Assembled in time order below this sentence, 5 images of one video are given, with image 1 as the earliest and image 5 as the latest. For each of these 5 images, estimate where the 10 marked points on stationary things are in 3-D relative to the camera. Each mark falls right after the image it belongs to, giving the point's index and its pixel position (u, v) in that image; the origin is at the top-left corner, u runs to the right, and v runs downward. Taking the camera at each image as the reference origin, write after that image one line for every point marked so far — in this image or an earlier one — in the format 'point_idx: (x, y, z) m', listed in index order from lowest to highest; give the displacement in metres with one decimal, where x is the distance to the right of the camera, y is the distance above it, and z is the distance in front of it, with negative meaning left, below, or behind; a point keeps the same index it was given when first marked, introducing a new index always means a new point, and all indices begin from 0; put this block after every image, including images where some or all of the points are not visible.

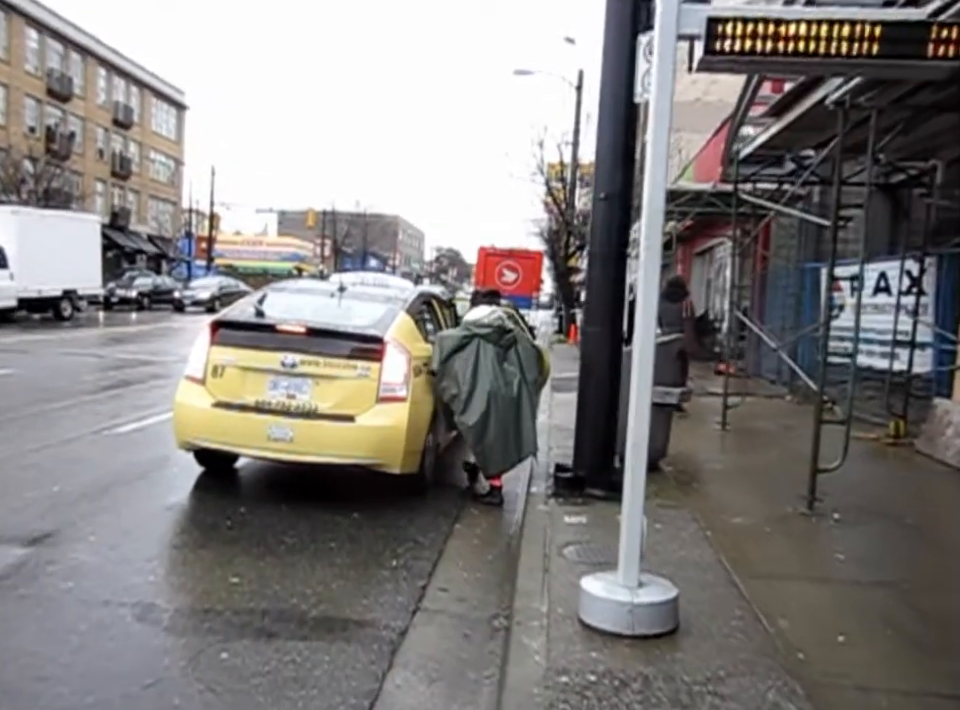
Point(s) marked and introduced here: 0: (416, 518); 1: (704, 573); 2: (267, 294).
0: (-0.5, -1.2, +6.6) m
1: (+1.3, -1.3, +5.1) m
2: (-1.8, +0.5, +7.7) m
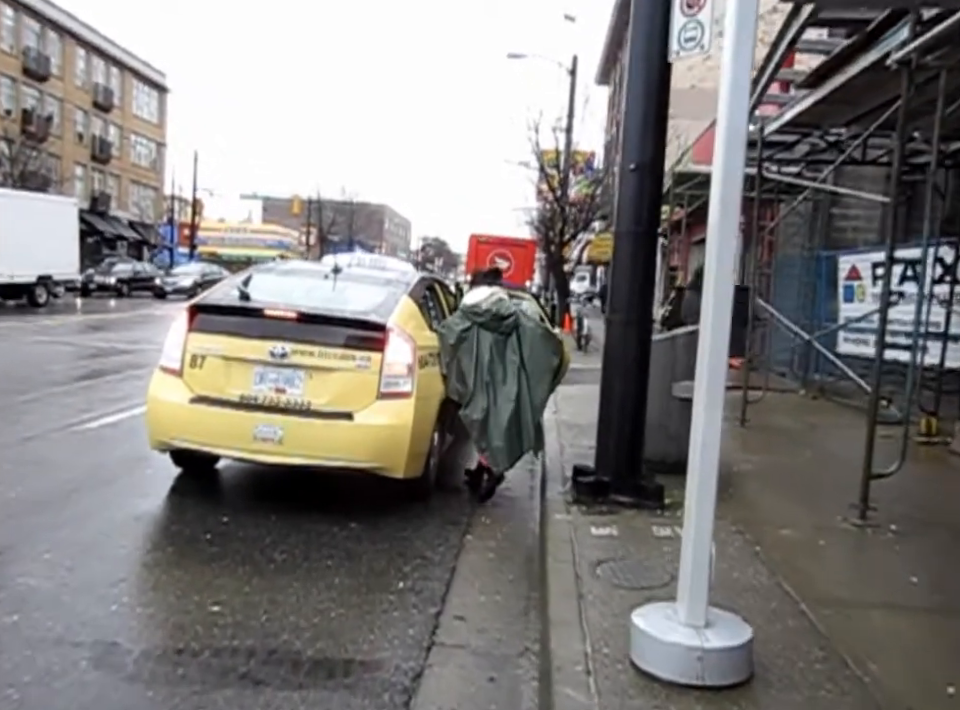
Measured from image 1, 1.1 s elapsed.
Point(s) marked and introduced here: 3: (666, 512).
0: (-0.4, -1.1, +5.8) m
1: (+1.4, -1.2, +4.4) m
2: (-1.7, +0.6, +6.8) m
3: (+1.3, -1.1, +6.2) m
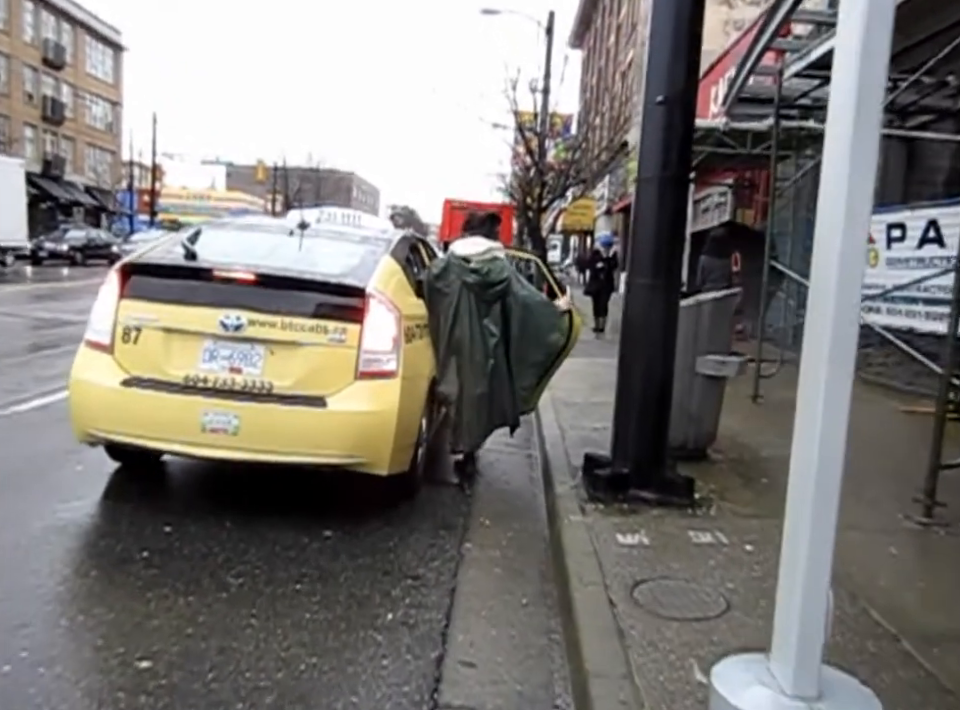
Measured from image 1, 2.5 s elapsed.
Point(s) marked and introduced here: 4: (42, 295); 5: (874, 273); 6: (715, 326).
0: (-0.4, -1.0, +4.8) m
1: (+1.5, -1.1, +3.4) m
2: (-1.8, +0.8, +5.7) m
3: (+1.3, -0.9, +5.2) m
4: (-9.5, +1.3, +19.6) m
5: (+5.0, +1.0, +11.4) m
6: (+1.6, +0.2, +6.2) m
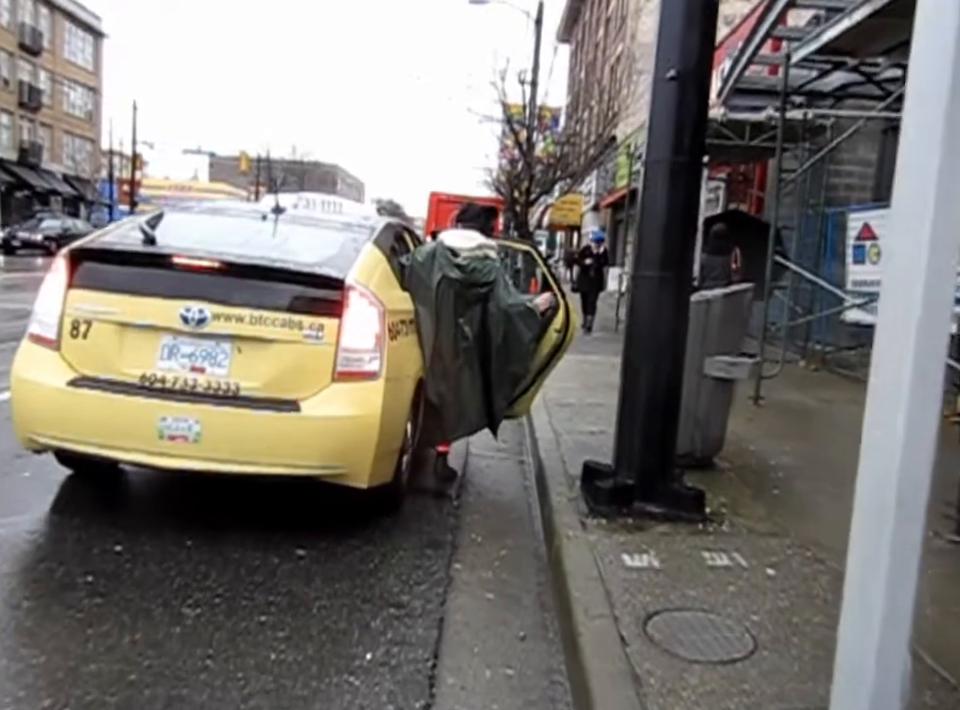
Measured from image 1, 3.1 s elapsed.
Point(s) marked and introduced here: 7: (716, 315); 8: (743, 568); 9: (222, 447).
0: (-0.4, -1.0, +4.3) m
1: (+1.4, -1.1, +3.0) m
2: (-1.8, +0.8, +5.2) m
3: (+1.2, -0.9, +4.8) m
4: (-9.8, +1.5, +18.9) m
5: (+4.8, +1.0, +11.0) m
6: (+1.6, +0.2, +5.7) m
7: (+1.5, +0.3, +5.7) m
8: (+1.2, -1.0, +4.1) m
9: (-1.2, -0.4, +4.1) m
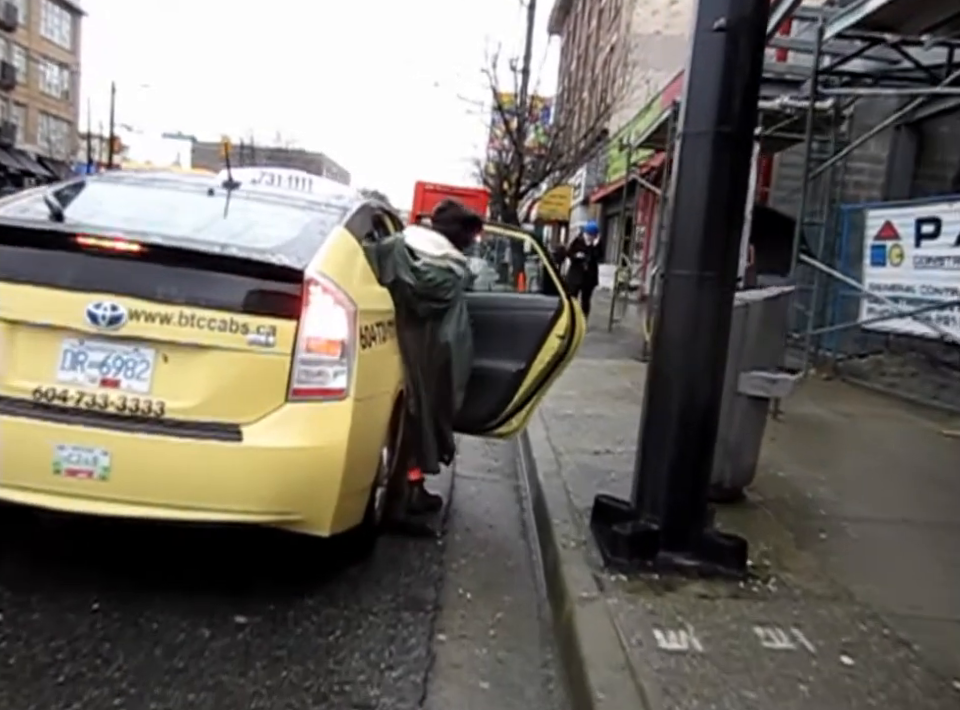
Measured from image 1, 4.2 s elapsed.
0: (-0.5, -1.0, +3.4) m
1: (+1.4, -1.2, +2.1) m
2: (-1.8, +0.8, +4.2) m
3: (+1.2, -1.0, +3.9) m
4: (-10.1, +1.7, +17.8) m
5: (+4.7, +0.9, +10.1) m
6: (+1.5, +0.1, +4.8) m
7: (+1.5, +0.2, +4.8) m
8: (+1.2, -1.0, +3.2) m
9: (-1.2, -0.5, +3.2) m
